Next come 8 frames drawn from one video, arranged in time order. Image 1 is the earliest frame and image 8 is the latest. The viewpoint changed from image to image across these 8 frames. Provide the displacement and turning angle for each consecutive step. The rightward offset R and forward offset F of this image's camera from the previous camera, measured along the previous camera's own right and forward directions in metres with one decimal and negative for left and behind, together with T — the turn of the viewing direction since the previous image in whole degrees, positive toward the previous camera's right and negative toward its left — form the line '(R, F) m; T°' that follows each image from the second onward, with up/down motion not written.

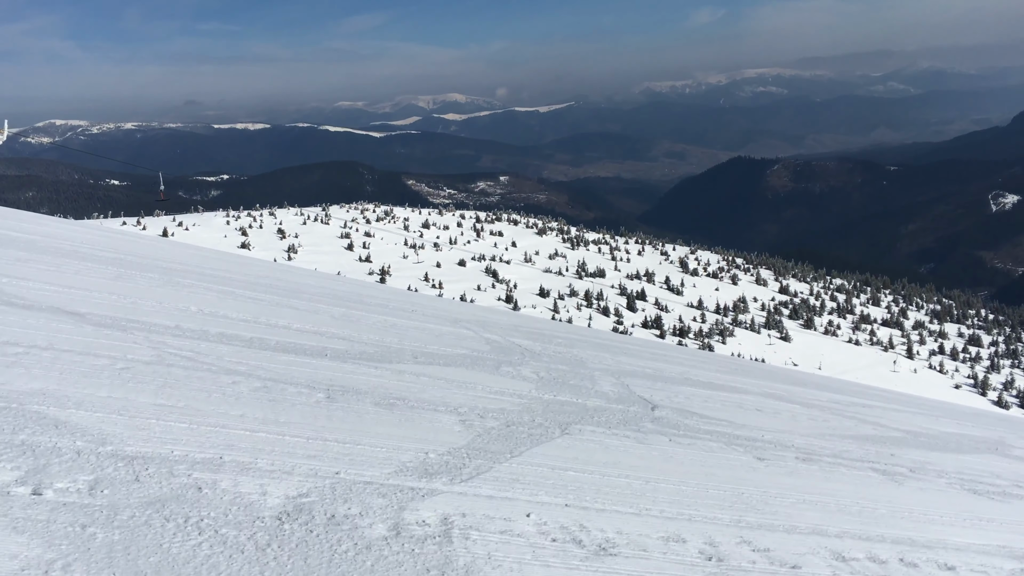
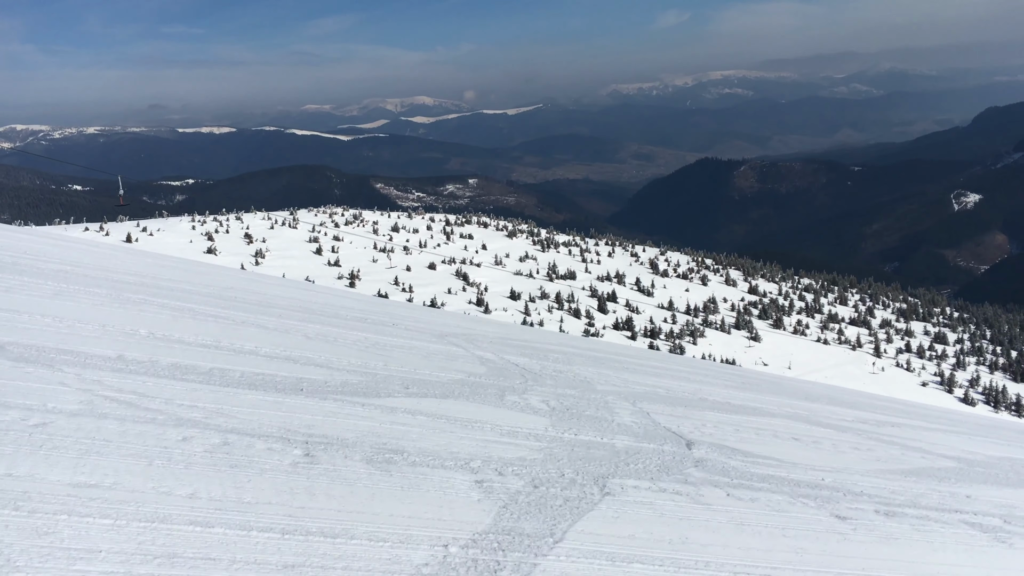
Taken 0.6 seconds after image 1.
(-0.2, +0.8) m; +2°
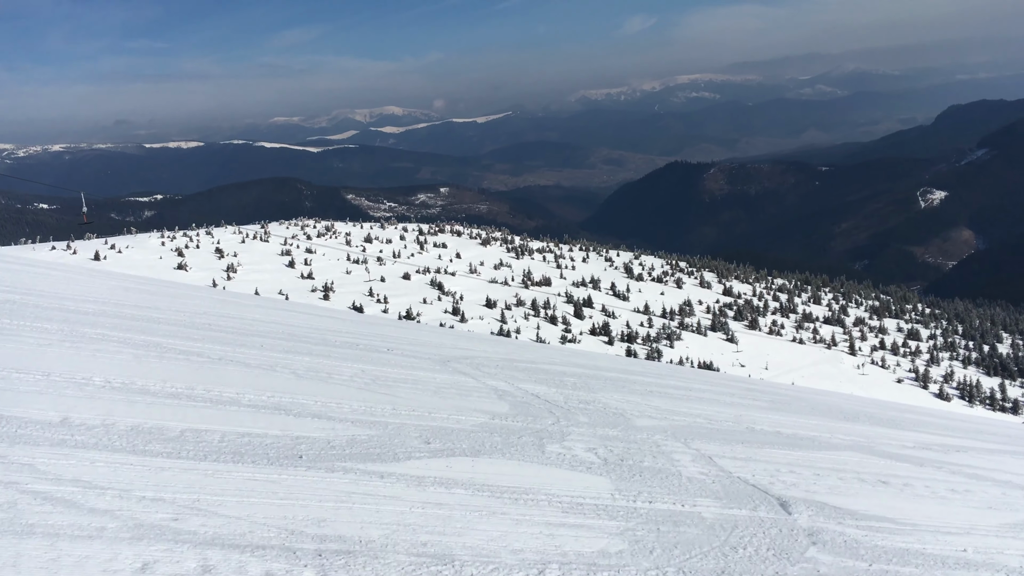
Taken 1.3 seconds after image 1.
(-0.3, +0.8) m; +2°
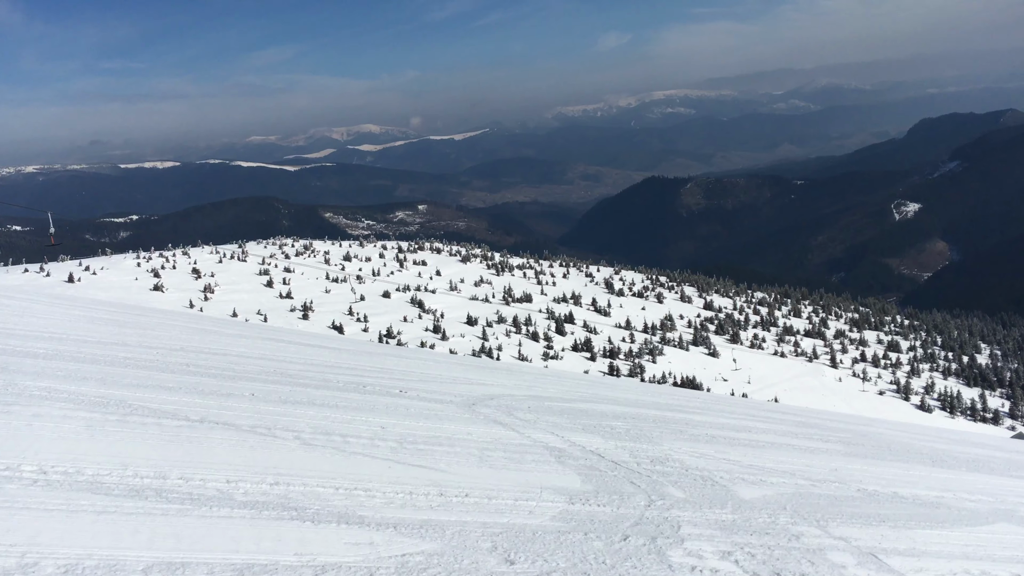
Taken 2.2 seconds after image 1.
(-0.4, +1.1) m; +1°
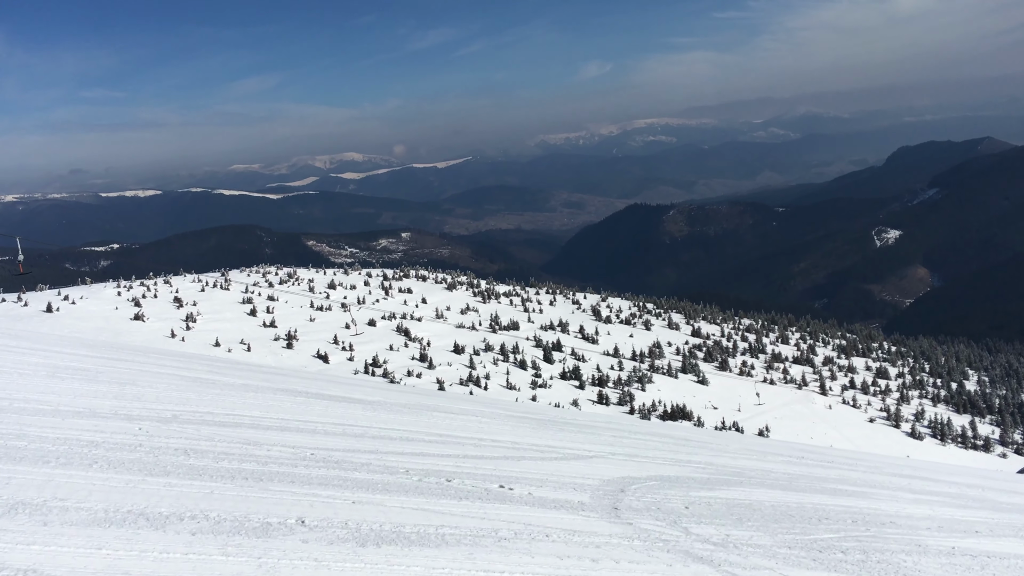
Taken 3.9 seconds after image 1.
(-0.8, +2.0) m; +1°
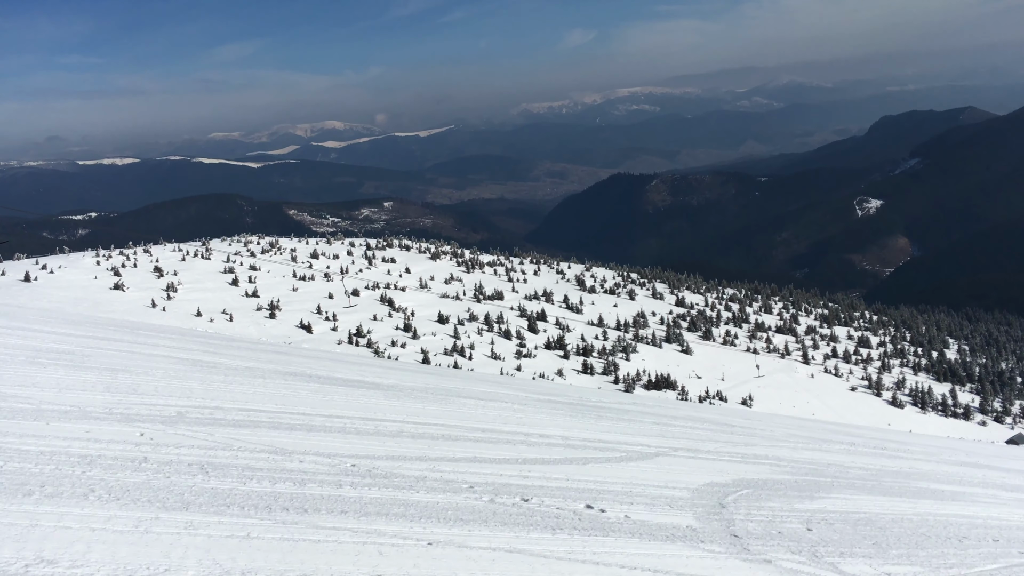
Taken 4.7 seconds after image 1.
(-0.4, +0.8) m; +1°
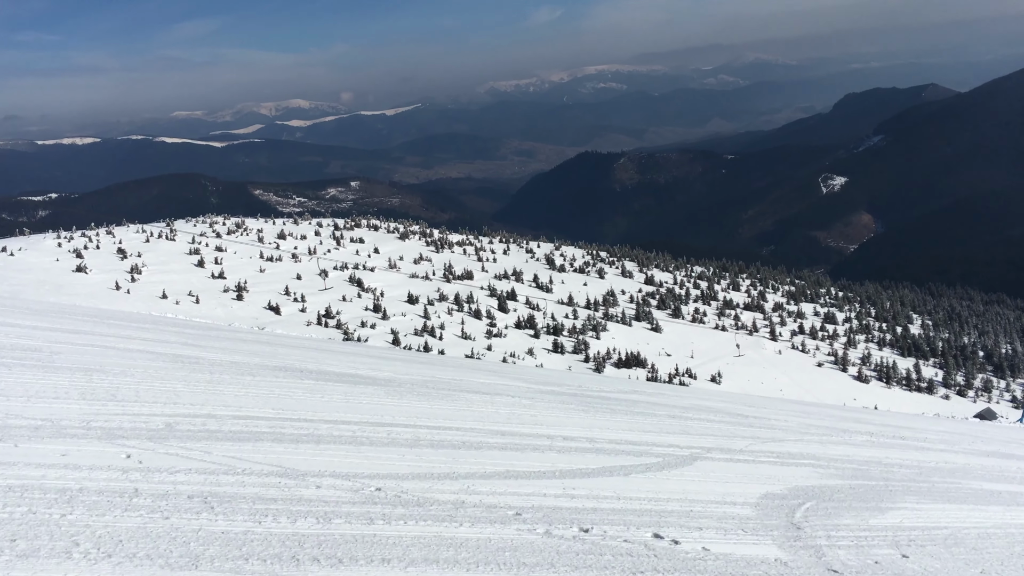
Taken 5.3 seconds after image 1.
(-0.3, +0.5) m; +2°
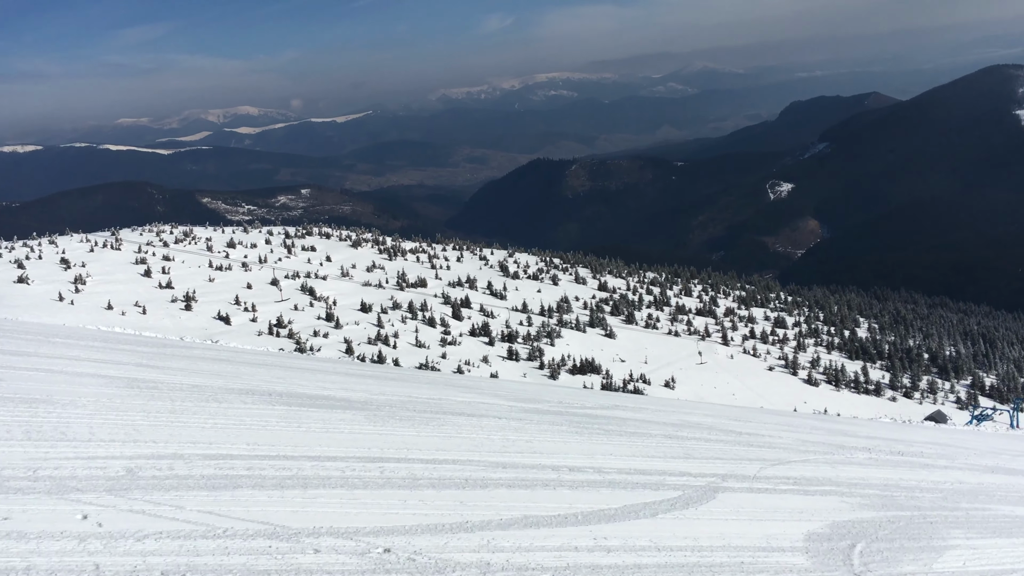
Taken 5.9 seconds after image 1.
(-0.2, +0.5) m; +3°
